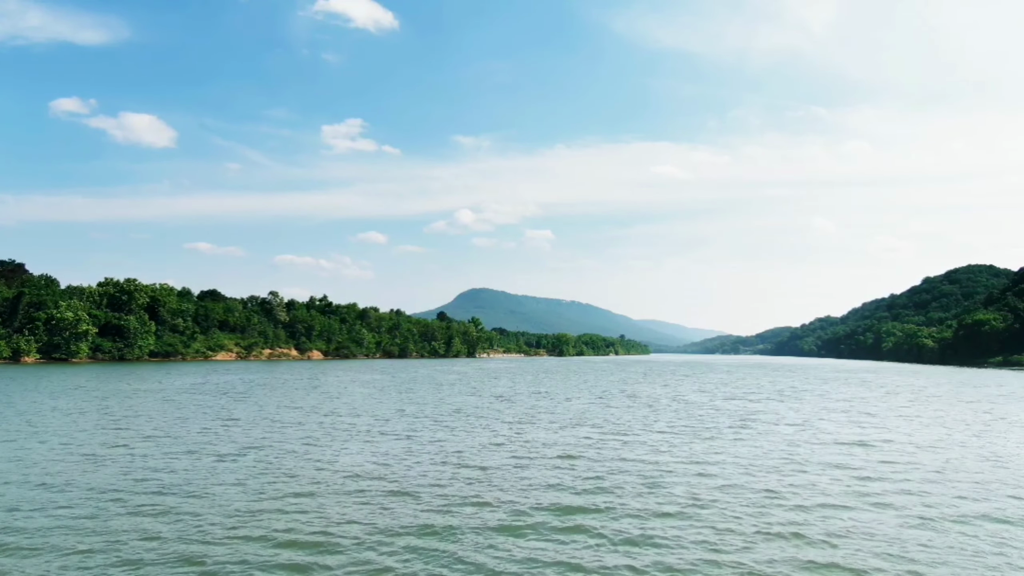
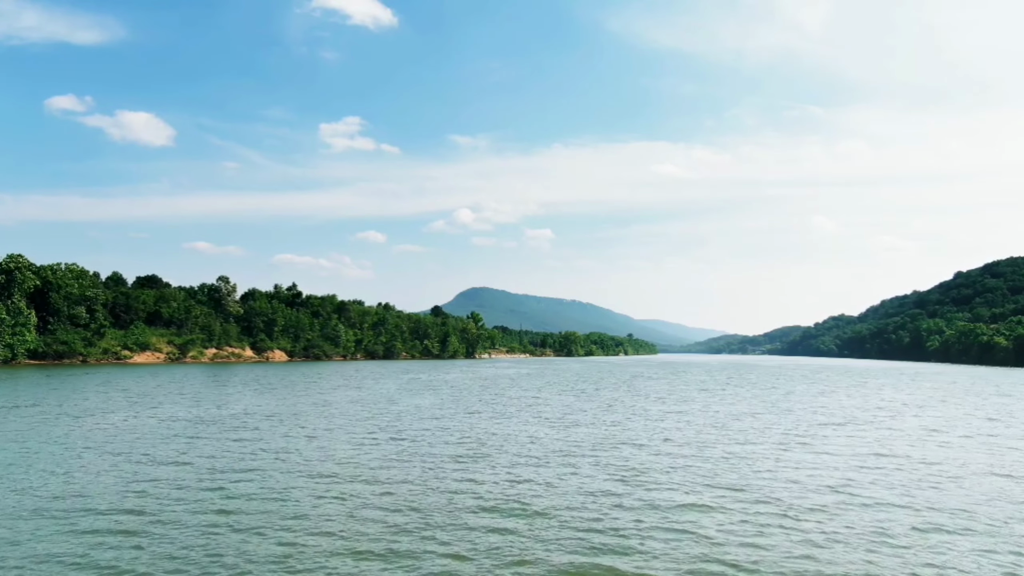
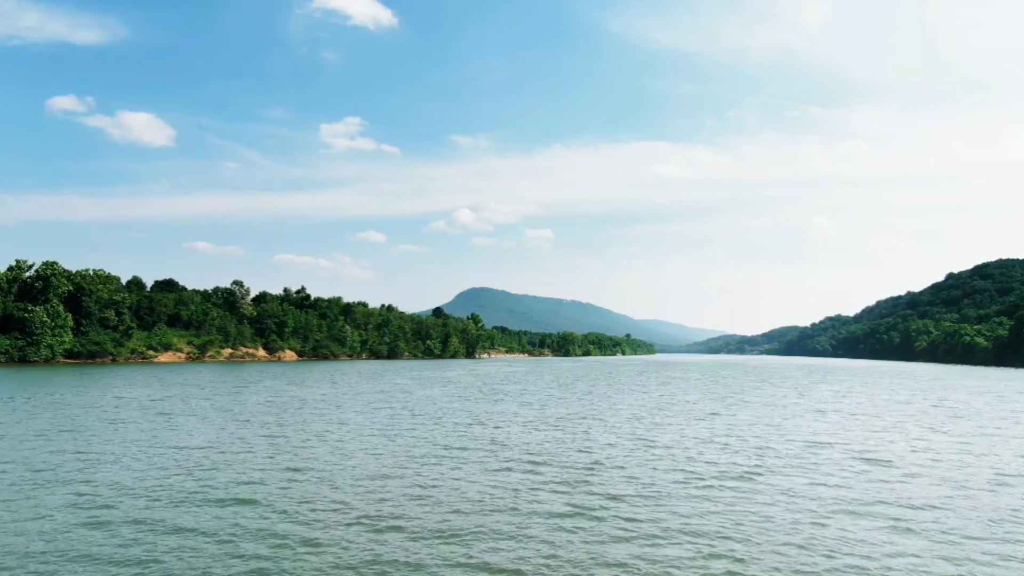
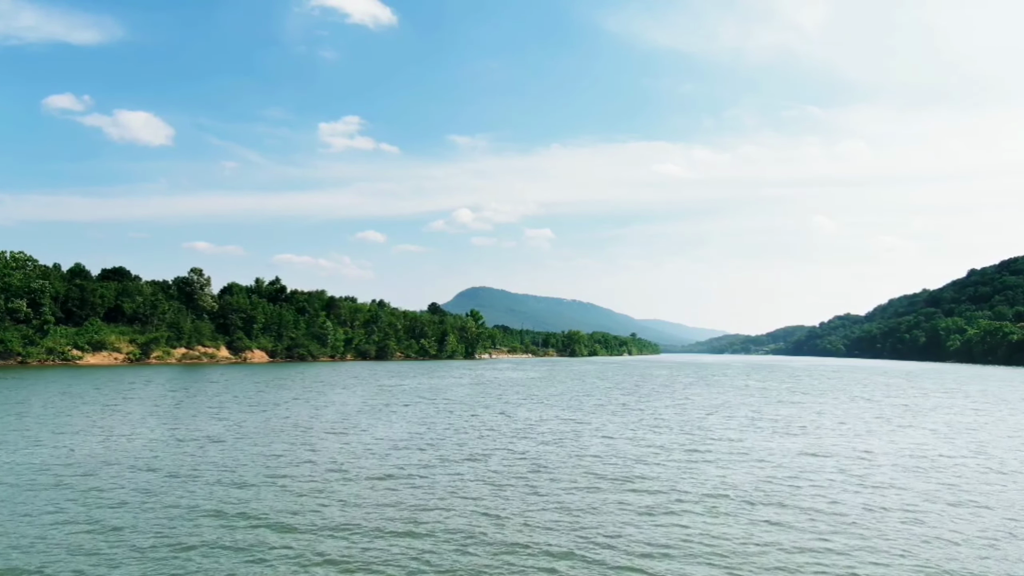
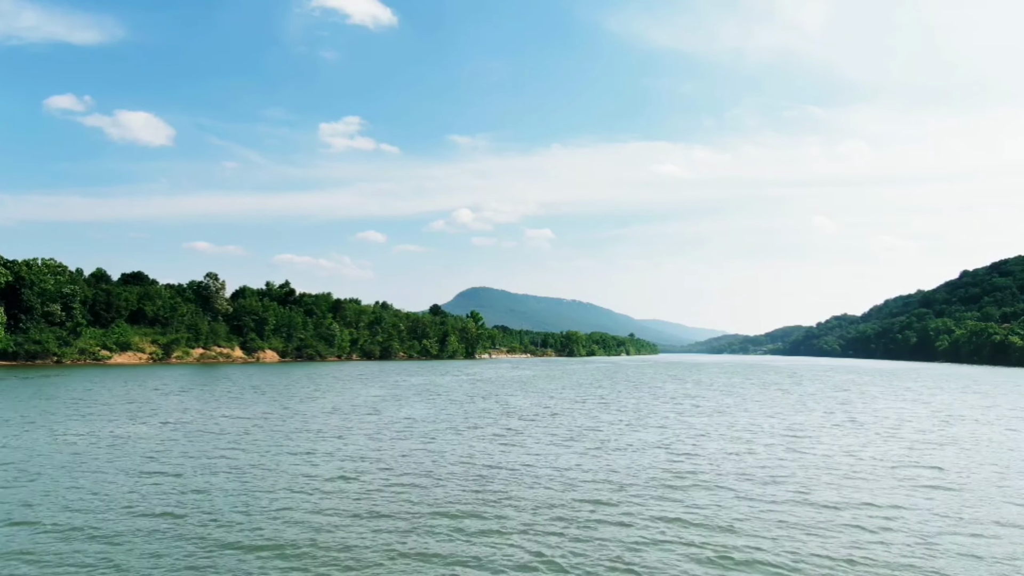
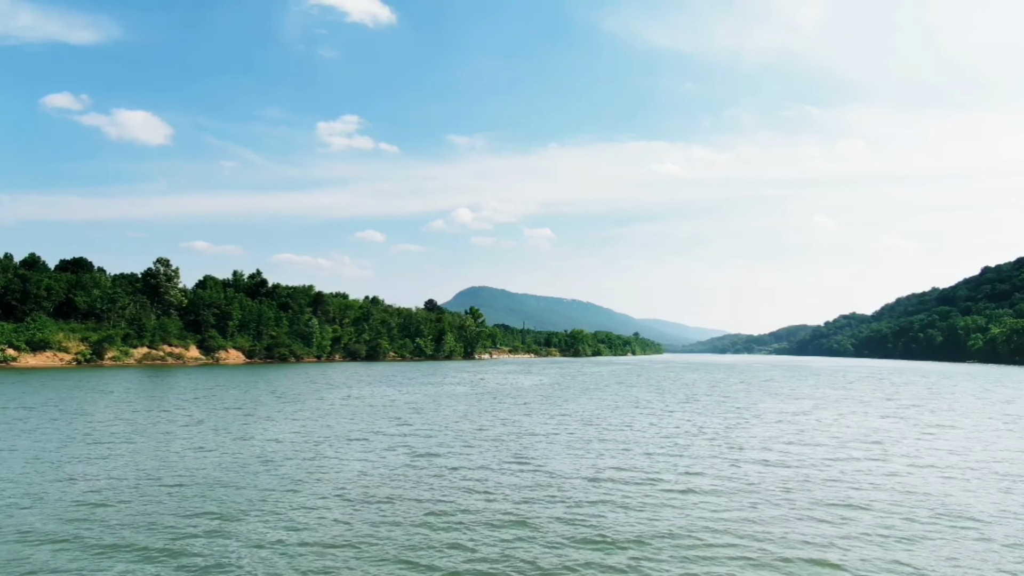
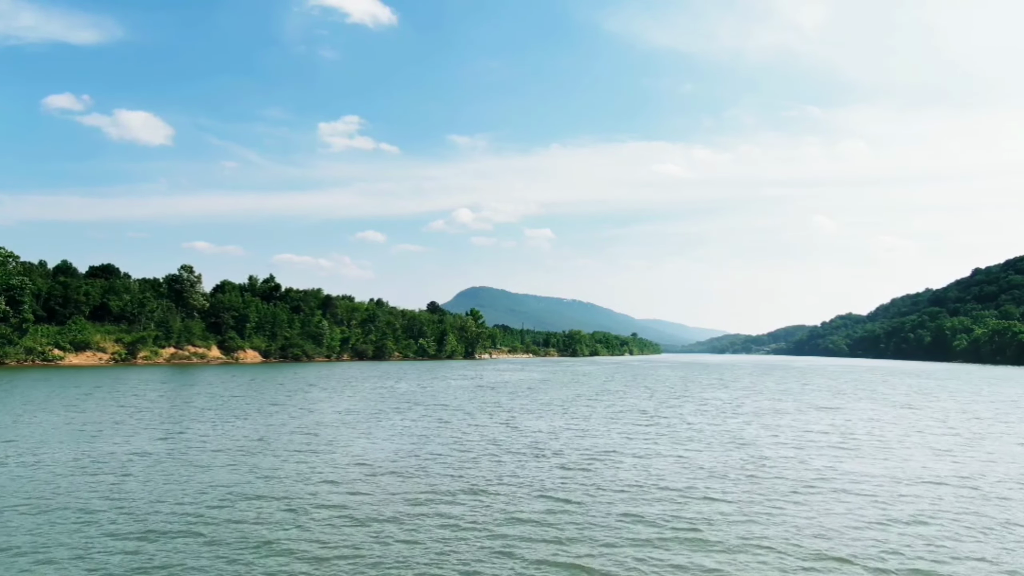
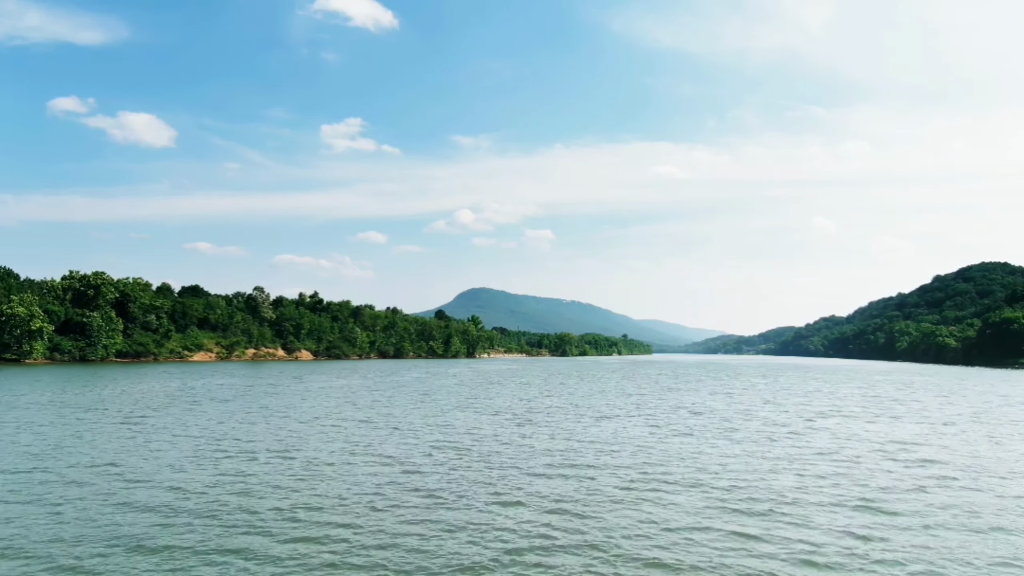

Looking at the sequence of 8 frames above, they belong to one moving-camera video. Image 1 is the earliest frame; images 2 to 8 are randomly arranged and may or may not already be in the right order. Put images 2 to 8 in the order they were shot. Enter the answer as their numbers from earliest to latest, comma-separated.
8, 3, 2, 5, 4, 7, 6
